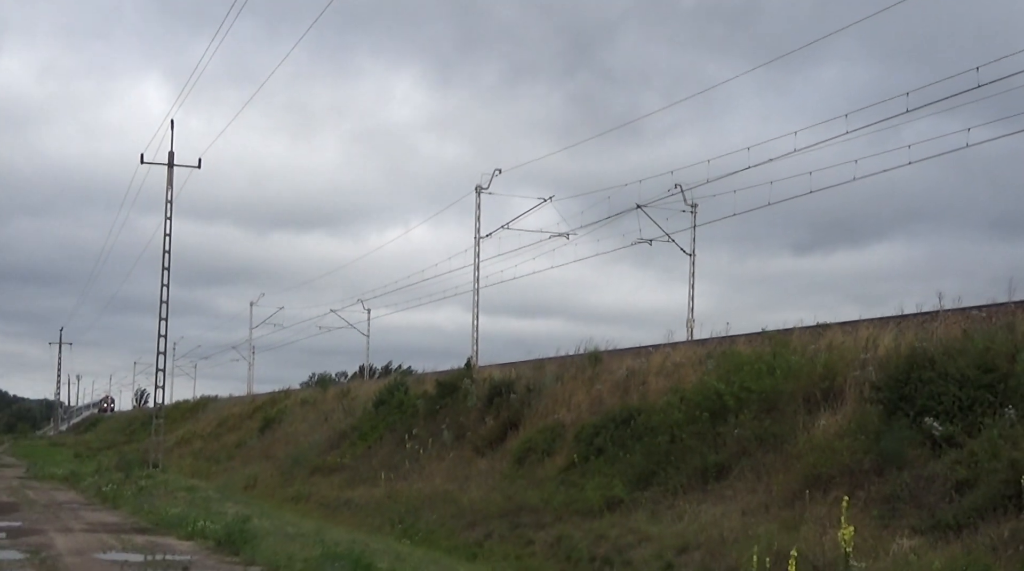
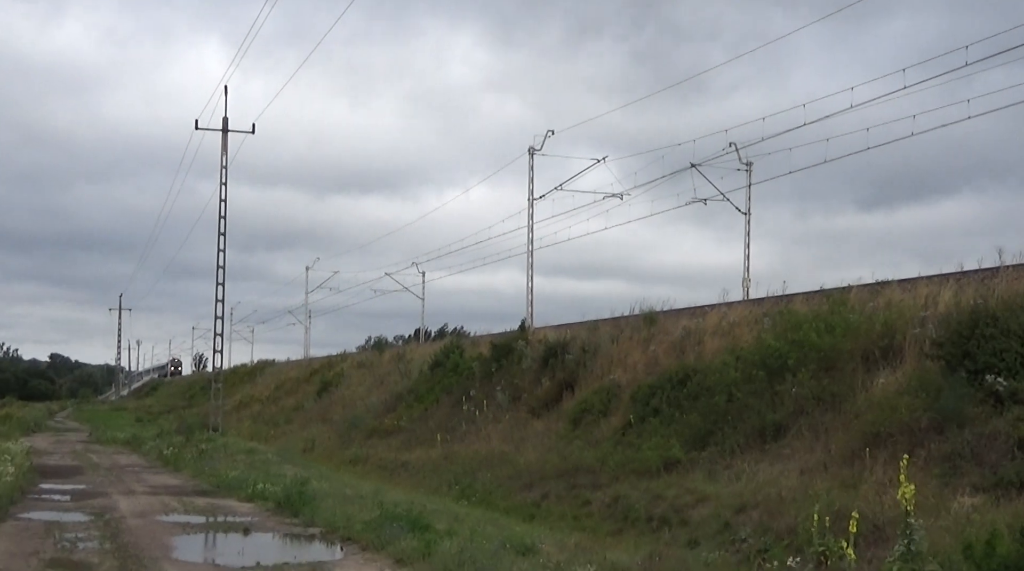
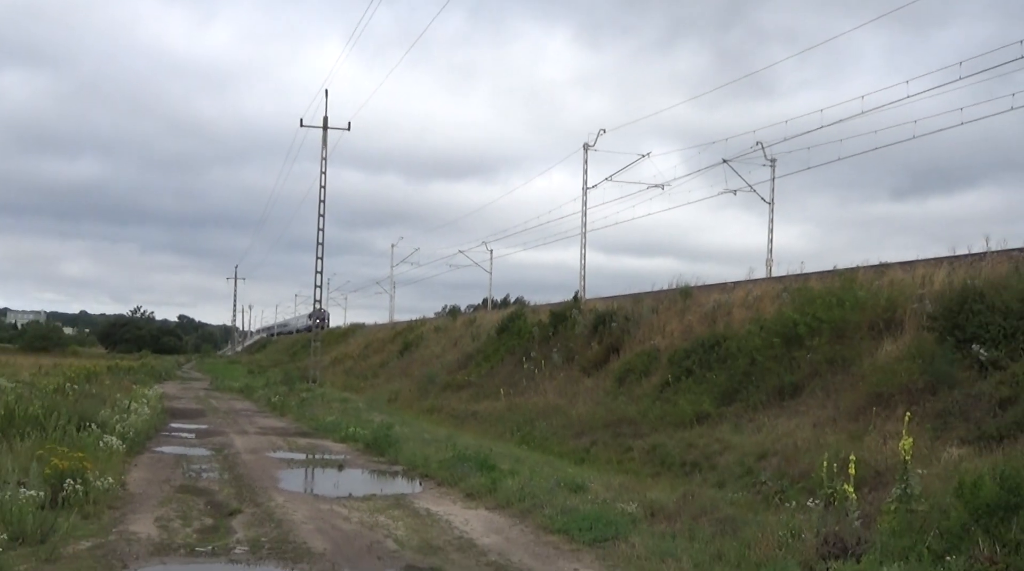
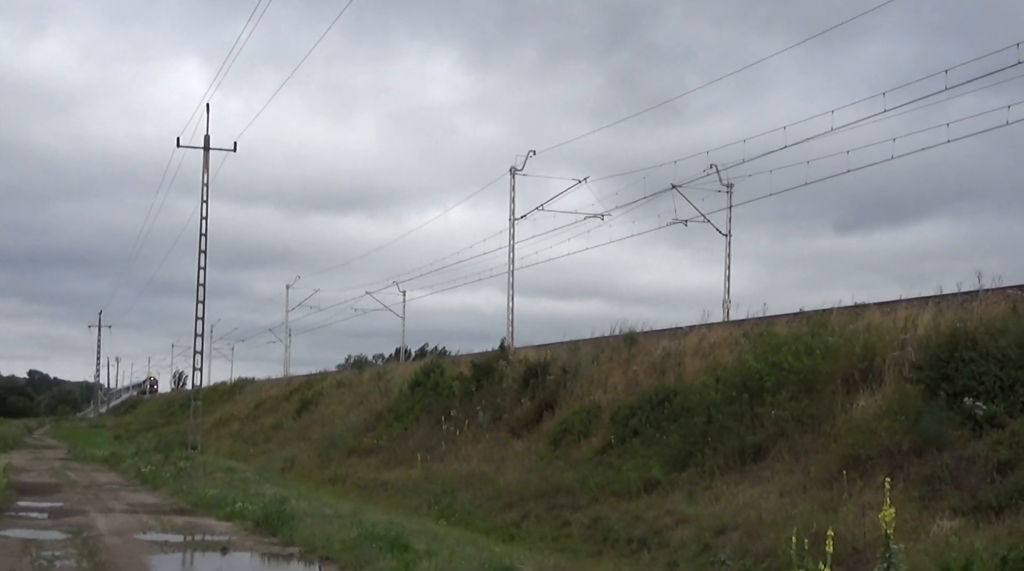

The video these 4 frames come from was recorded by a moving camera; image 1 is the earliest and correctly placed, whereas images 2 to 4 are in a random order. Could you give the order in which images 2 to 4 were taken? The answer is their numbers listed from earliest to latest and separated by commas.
4, 2, 3
